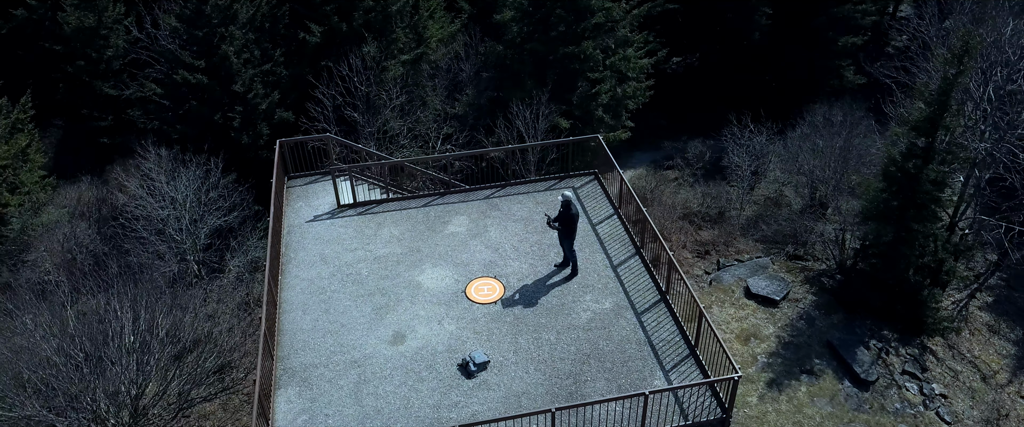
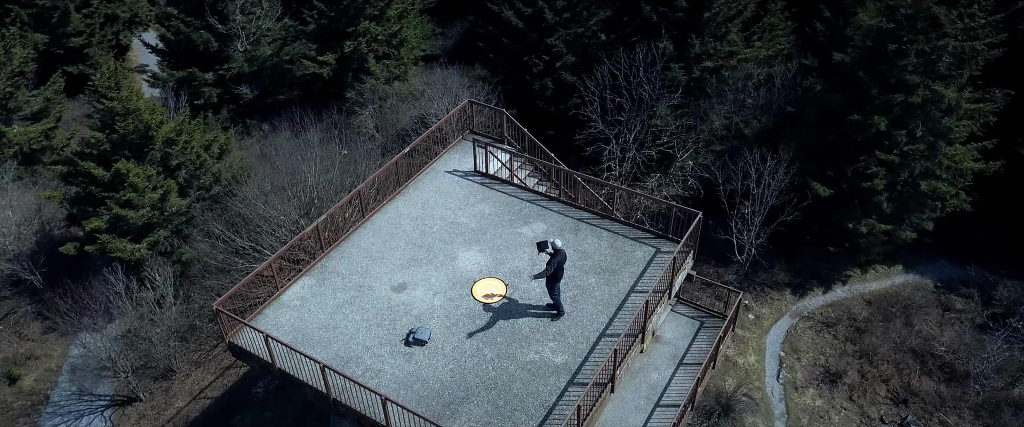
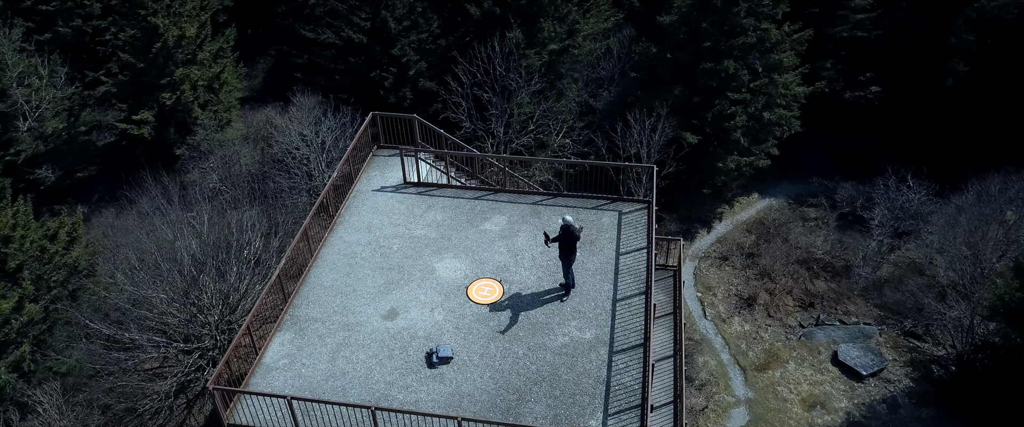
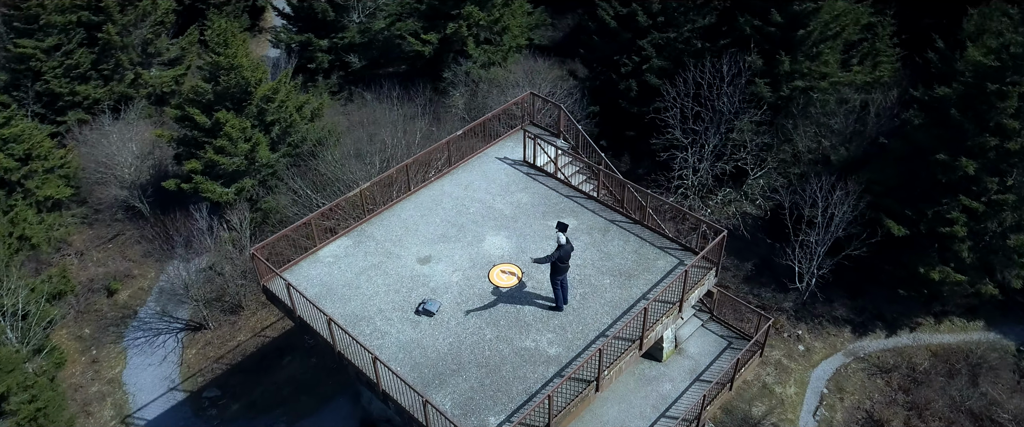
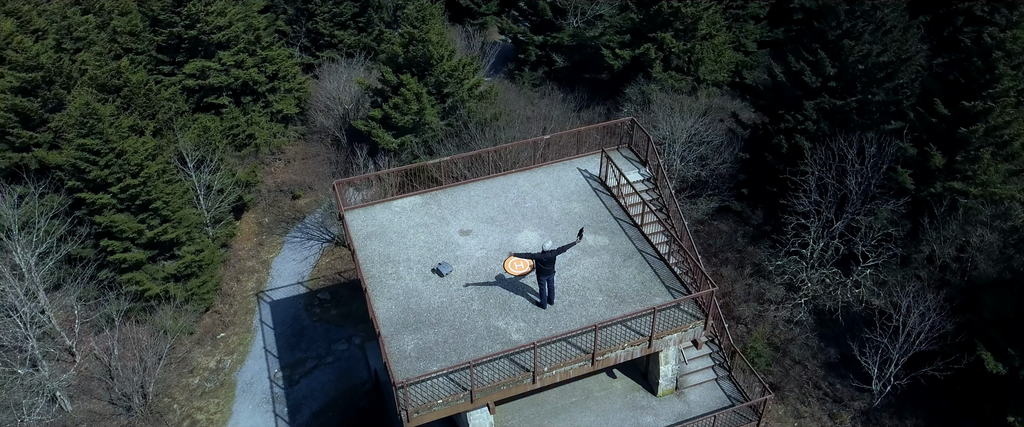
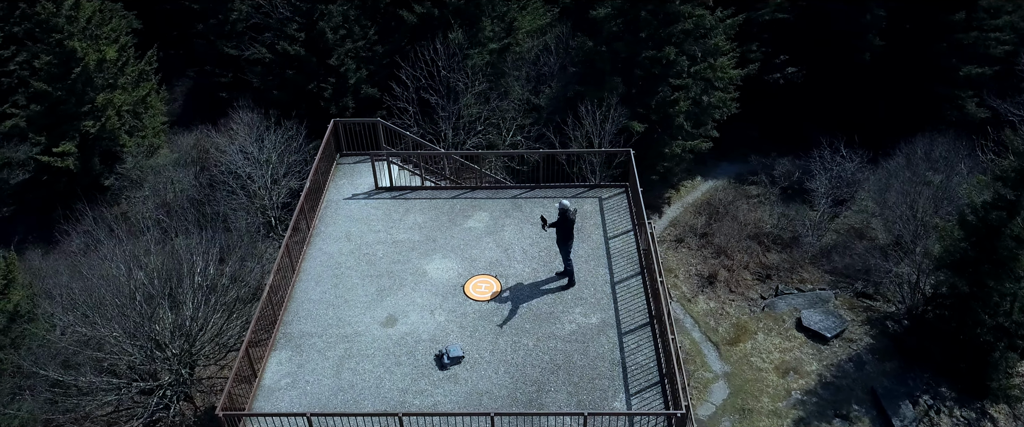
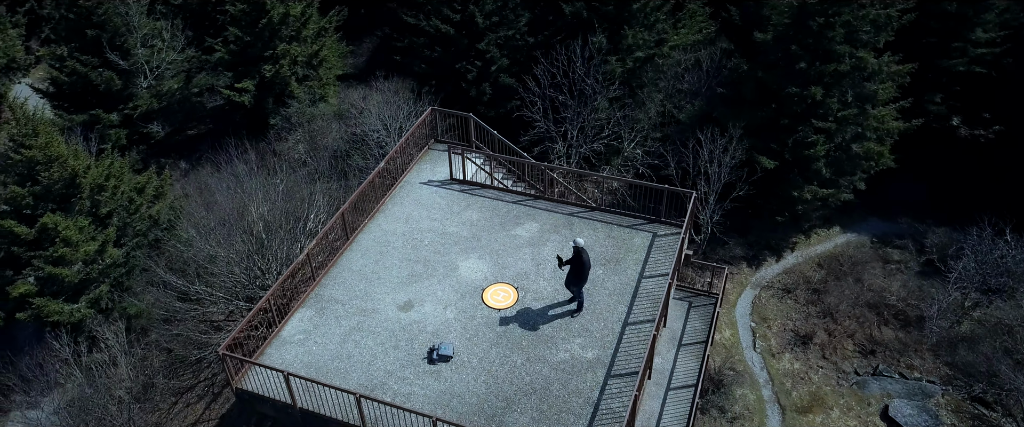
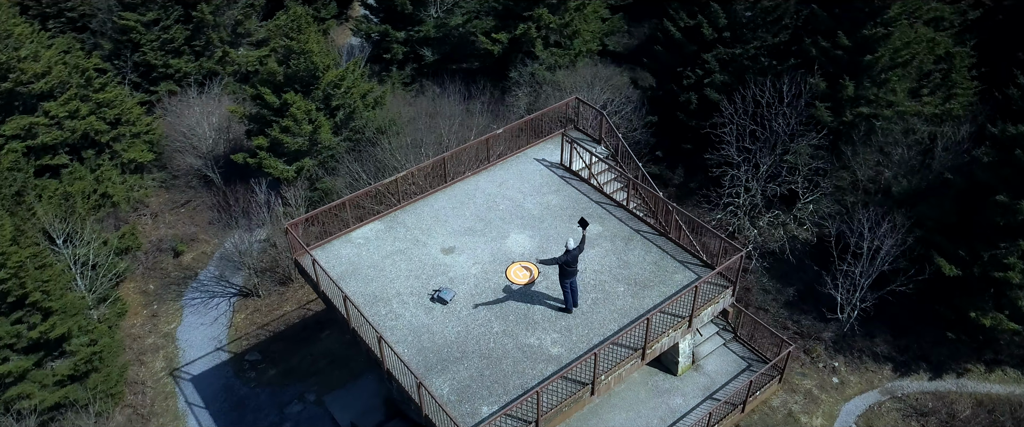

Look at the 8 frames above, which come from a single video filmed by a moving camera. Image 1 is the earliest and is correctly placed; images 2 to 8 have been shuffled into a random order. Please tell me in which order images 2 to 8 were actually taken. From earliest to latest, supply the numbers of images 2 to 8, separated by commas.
6, 3, 7, 2, 4, 8, 5
